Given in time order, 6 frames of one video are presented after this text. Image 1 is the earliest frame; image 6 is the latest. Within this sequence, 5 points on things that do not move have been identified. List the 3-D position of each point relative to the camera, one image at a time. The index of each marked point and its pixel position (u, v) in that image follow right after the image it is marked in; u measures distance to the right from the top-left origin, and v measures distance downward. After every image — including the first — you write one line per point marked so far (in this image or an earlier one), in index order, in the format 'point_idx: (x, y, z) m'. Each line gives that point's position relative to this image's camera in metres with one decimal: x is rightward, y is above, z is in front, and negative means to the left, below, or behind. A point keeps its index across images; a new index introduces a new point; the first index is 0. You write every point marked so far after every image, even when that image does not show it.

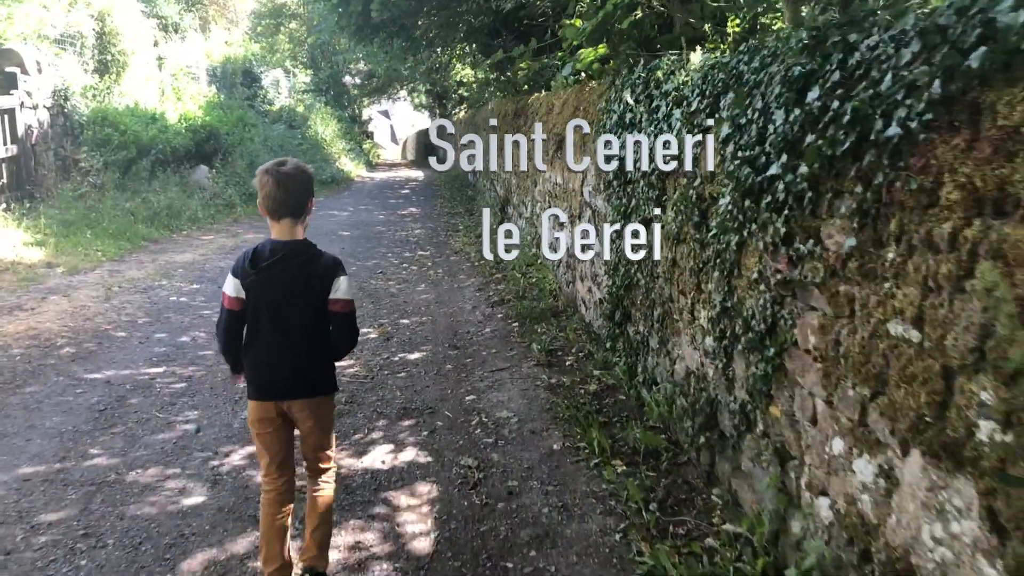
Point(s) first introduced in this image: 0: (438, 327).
0: (-0.7, -0.4, +6.3) m
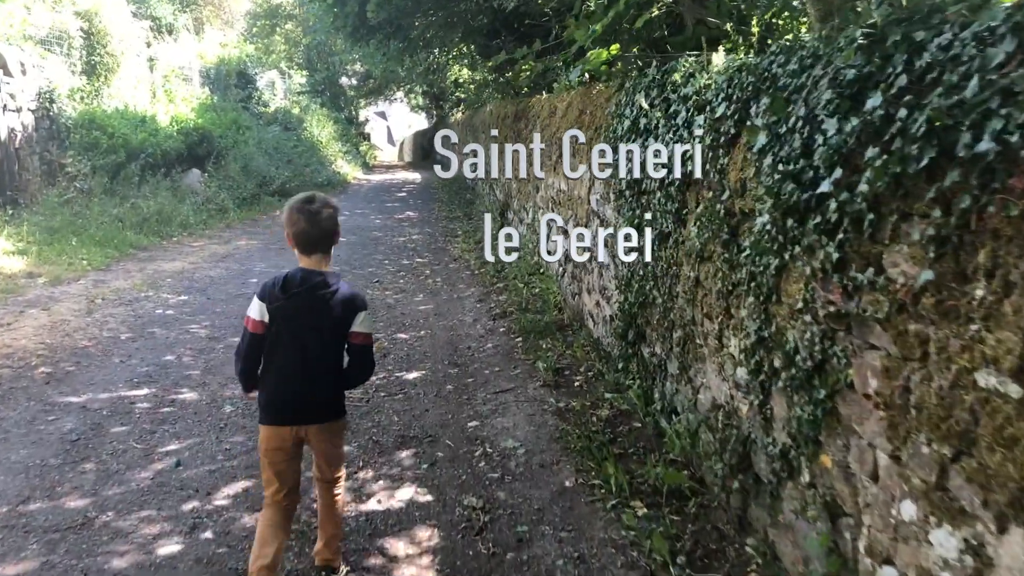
0: (-0.7, -0.5, +5.9) m
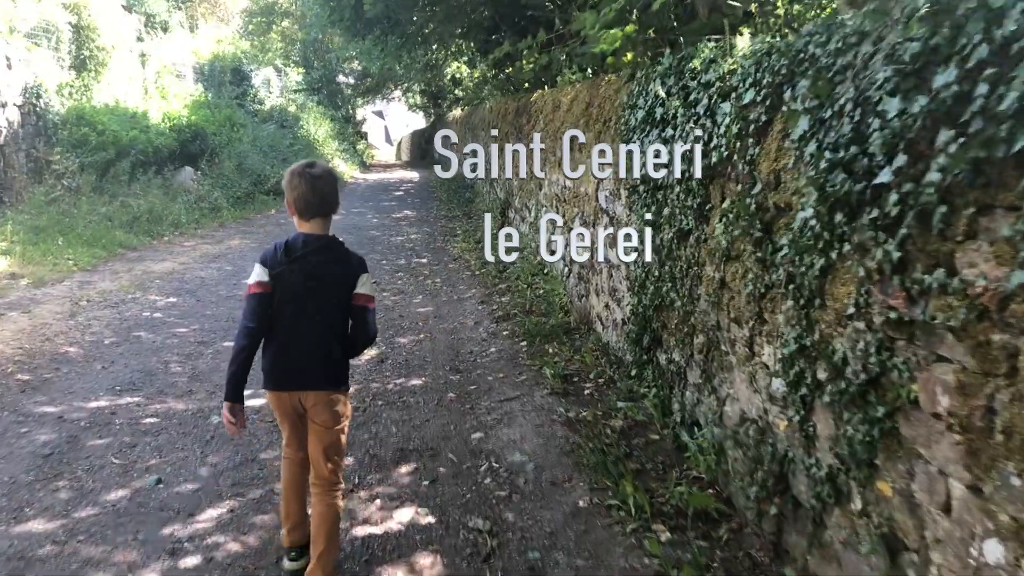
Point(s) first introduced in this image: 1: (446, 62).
0: (-0.6, -0.5, +5.7) m
1: (-1.7, +5.8, +17.0) m
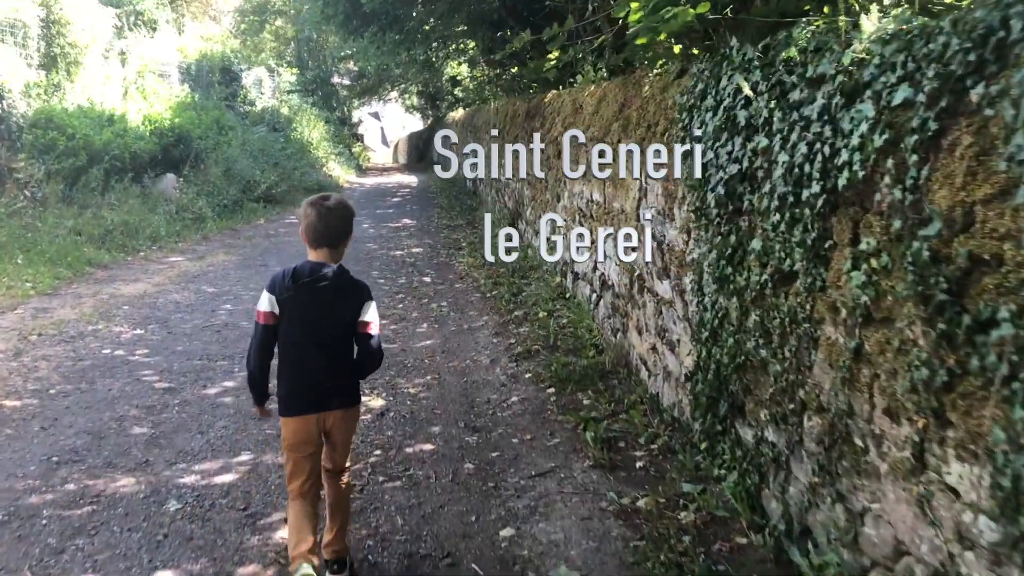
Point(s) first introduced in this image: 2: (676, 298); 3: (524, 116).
0: (-0.5, -0.7, +4.8) m
1: (-1.6, +5.5, +16.1) m
2: (+1.0, -0.1, +3.9) m
3: (+0.2, +2.5, +9.5) m
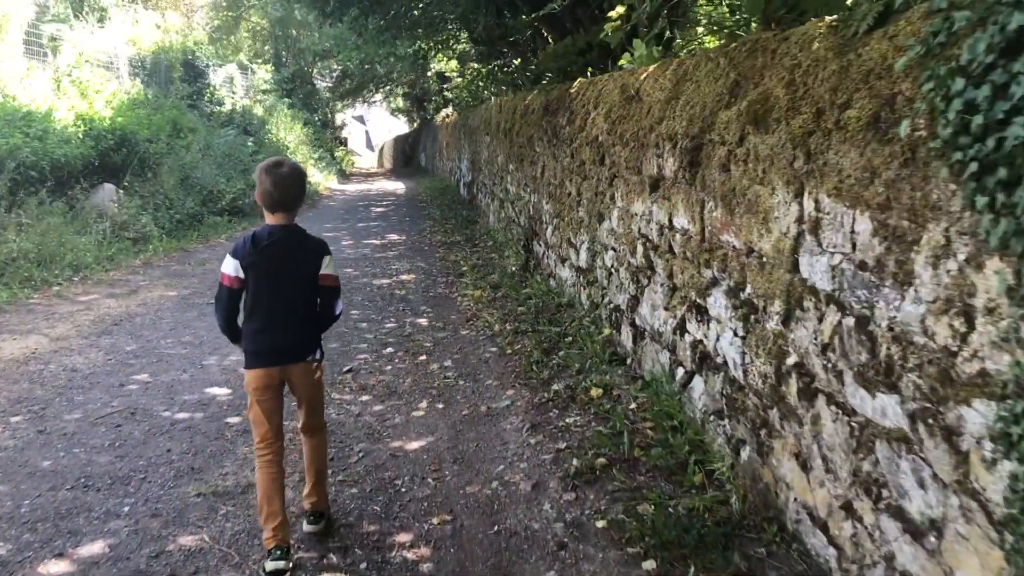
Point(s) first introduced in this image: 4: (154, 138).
0: (-0.2, -1.2, +2.8) m
1: (-1.6, +5.0, +14.2) m
2: (+1.3, -0.5, +2.0) m
3: (+0.3, +2.0, +7.6) m
4: (-6.0, +2.5, +11.1) m
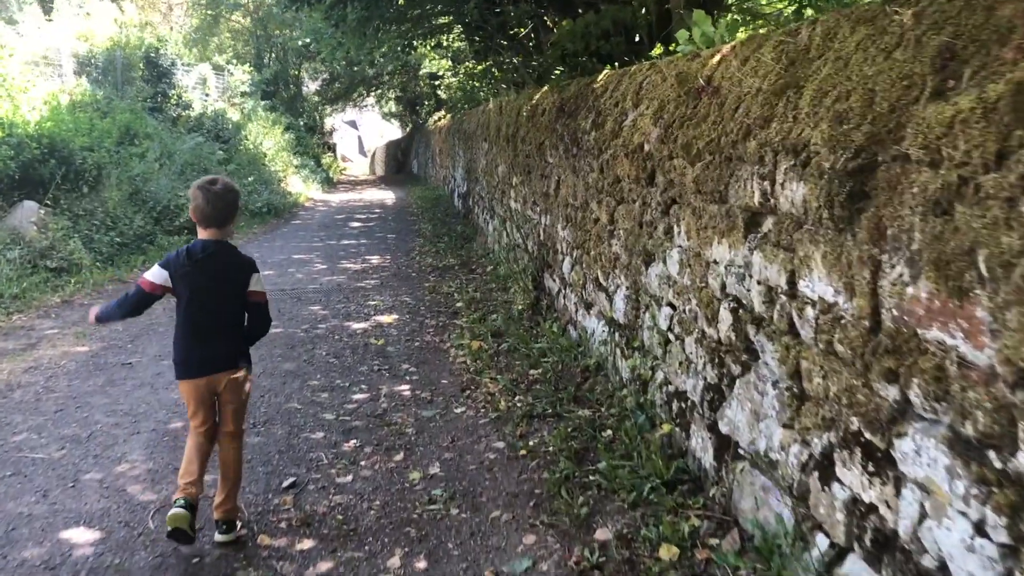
0: (-0.1, -1.6, +1.3) m
1: (-1.6, +4.5, +12.7) m
2: (+1.4, -0.8, +0.5) m
3: (+0.4, +1.6, +6.0) m
4: (-6.0, +2.0, +9.5) m
